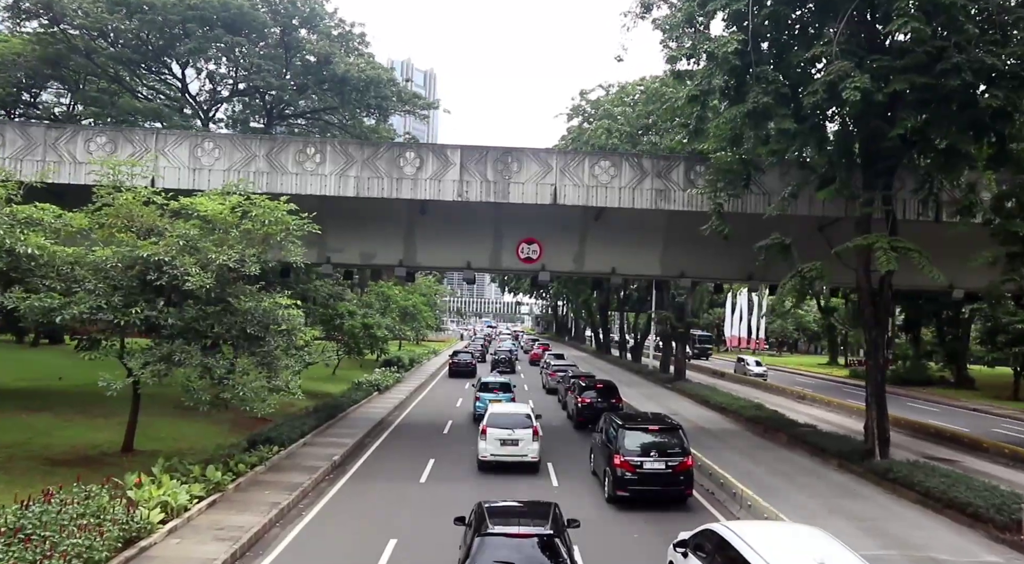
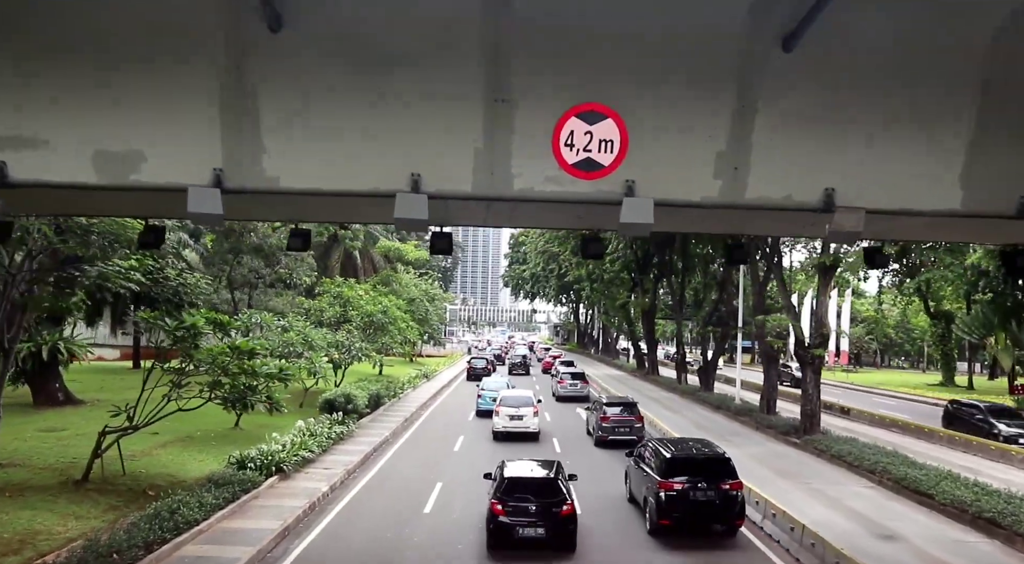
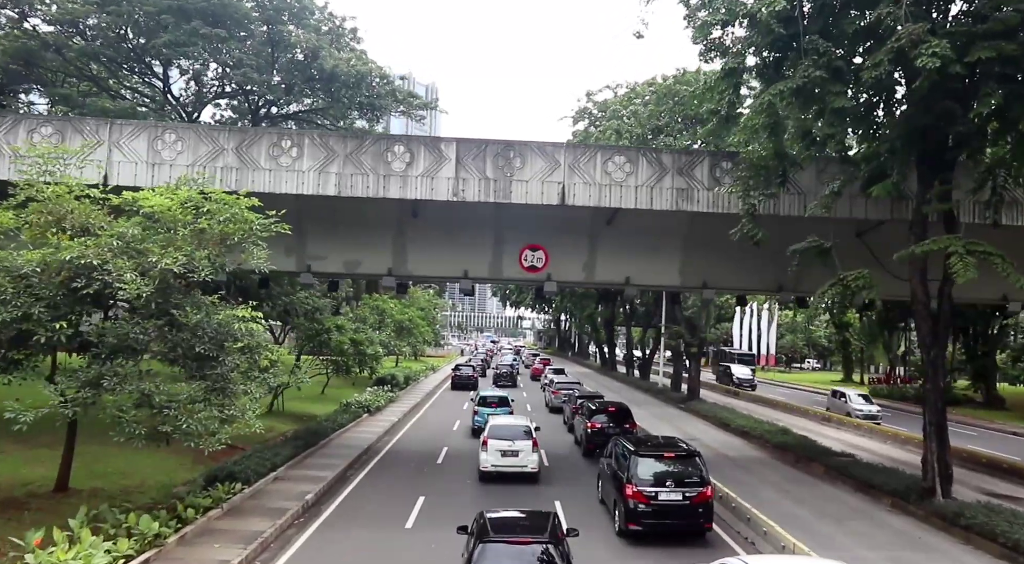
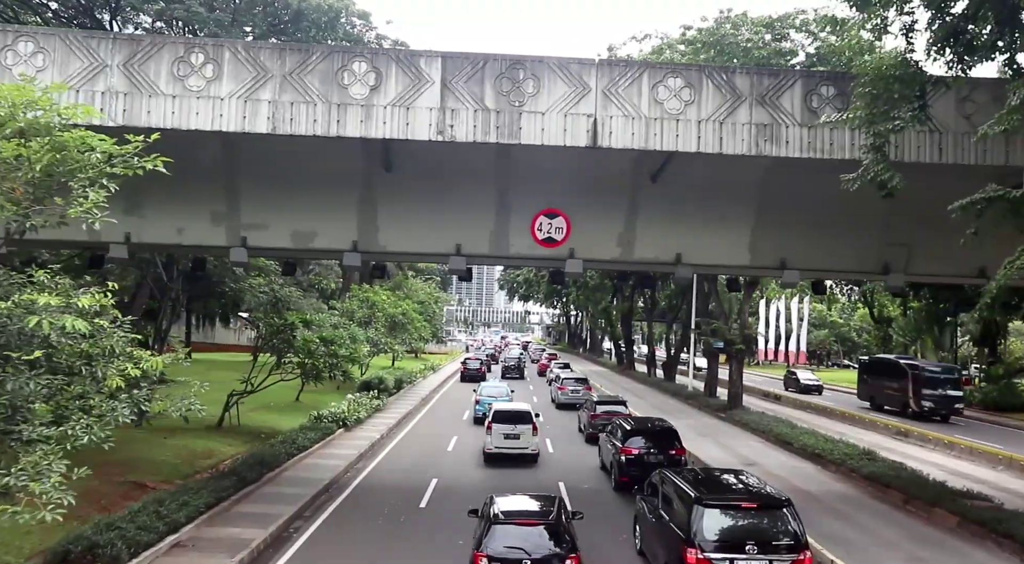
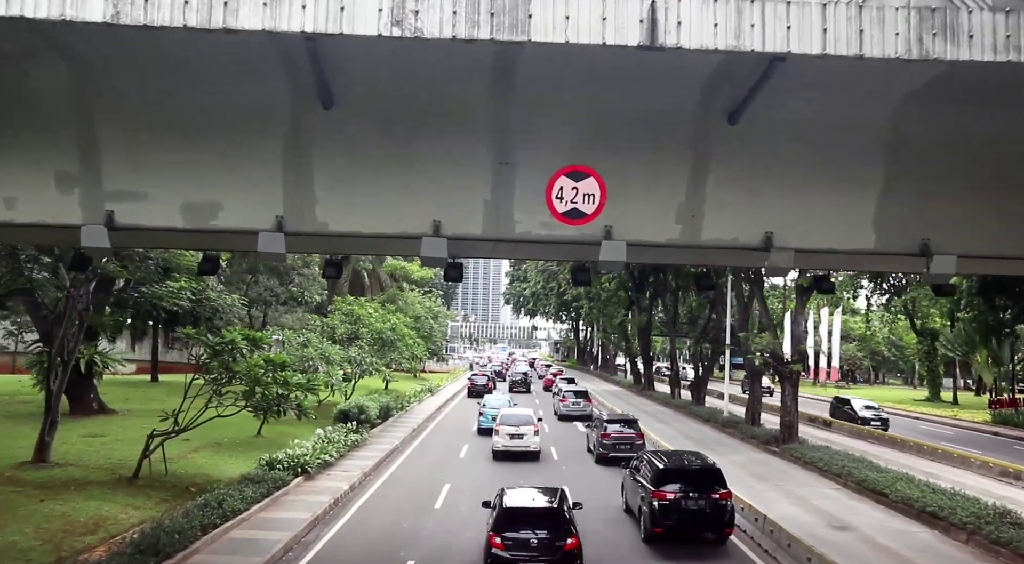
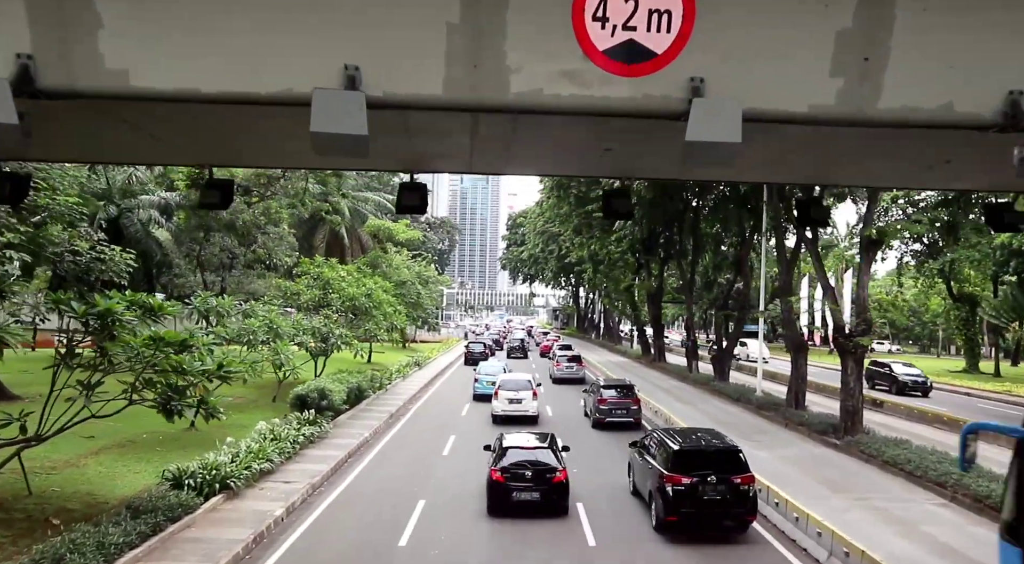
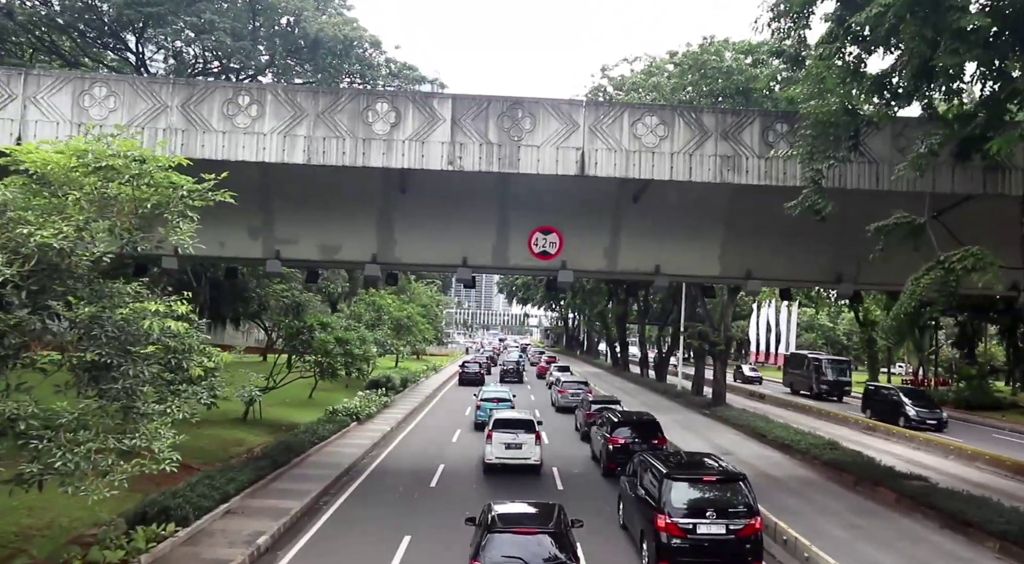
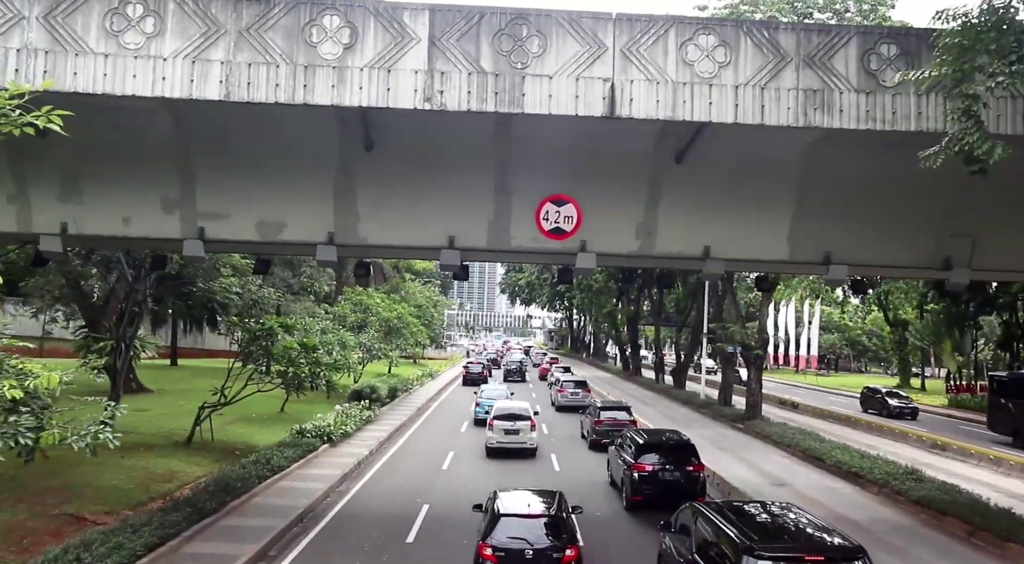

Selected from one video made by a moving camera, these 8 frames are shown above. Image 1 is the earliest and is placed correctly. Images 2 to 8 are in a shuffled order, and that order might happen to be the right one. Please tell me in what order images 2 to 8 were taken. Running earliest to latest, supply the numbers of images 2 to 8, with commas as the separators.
3, 7, 4, 8, 5, 2, 6
